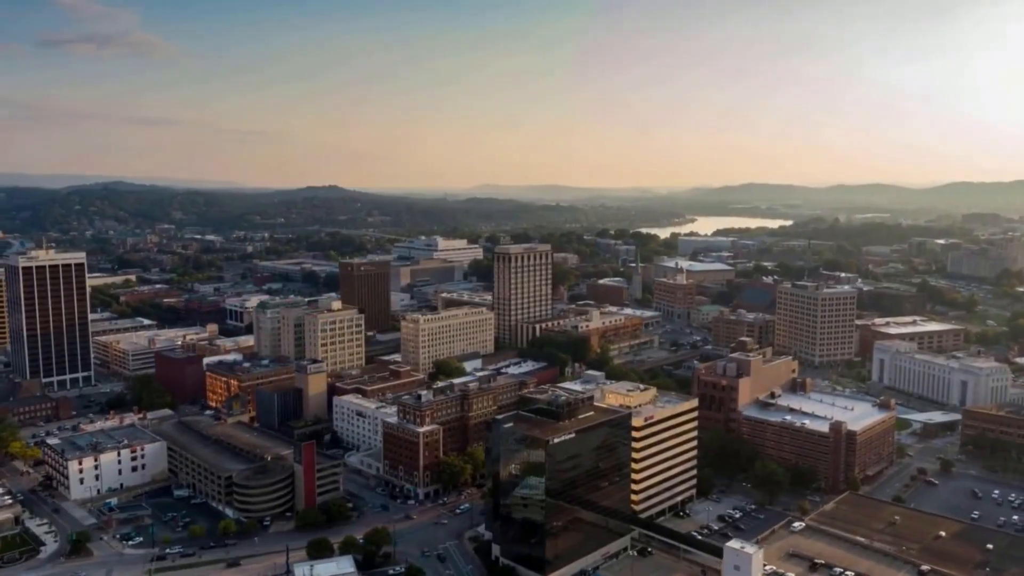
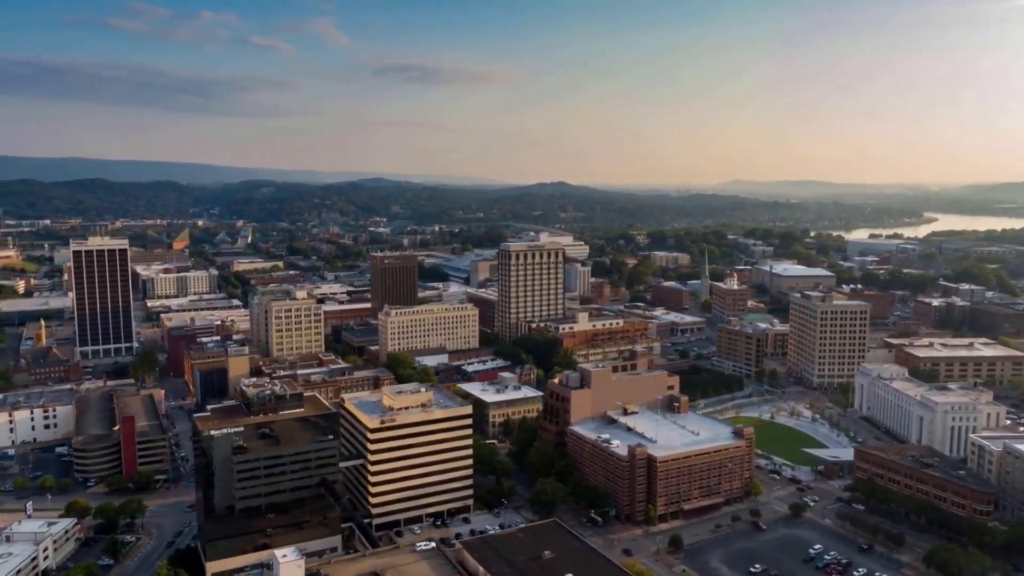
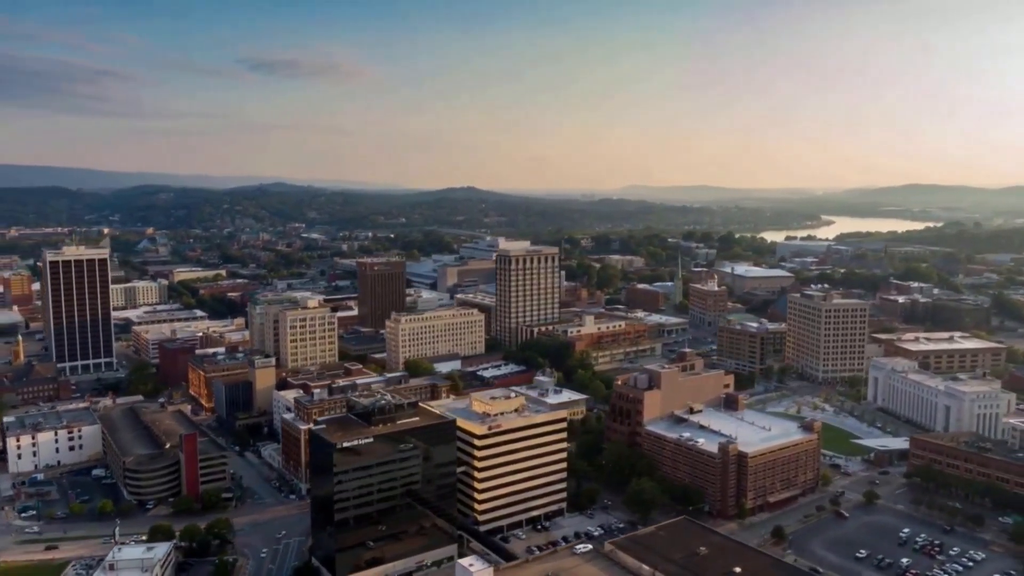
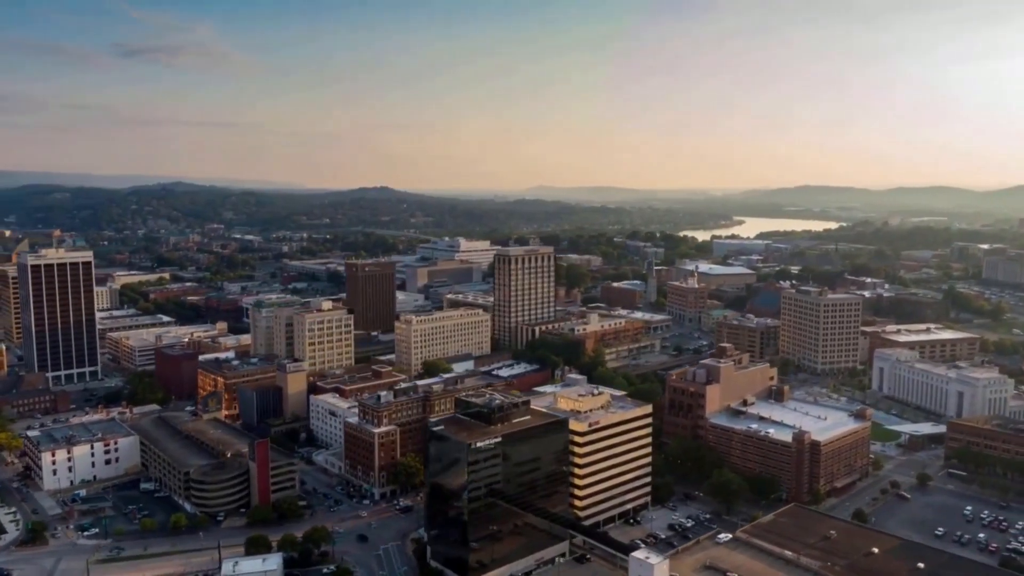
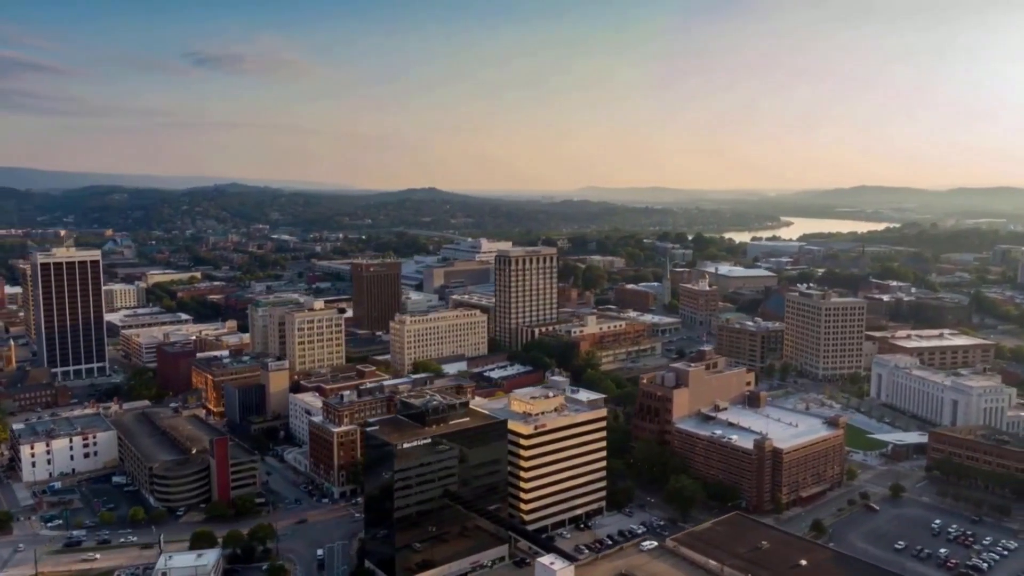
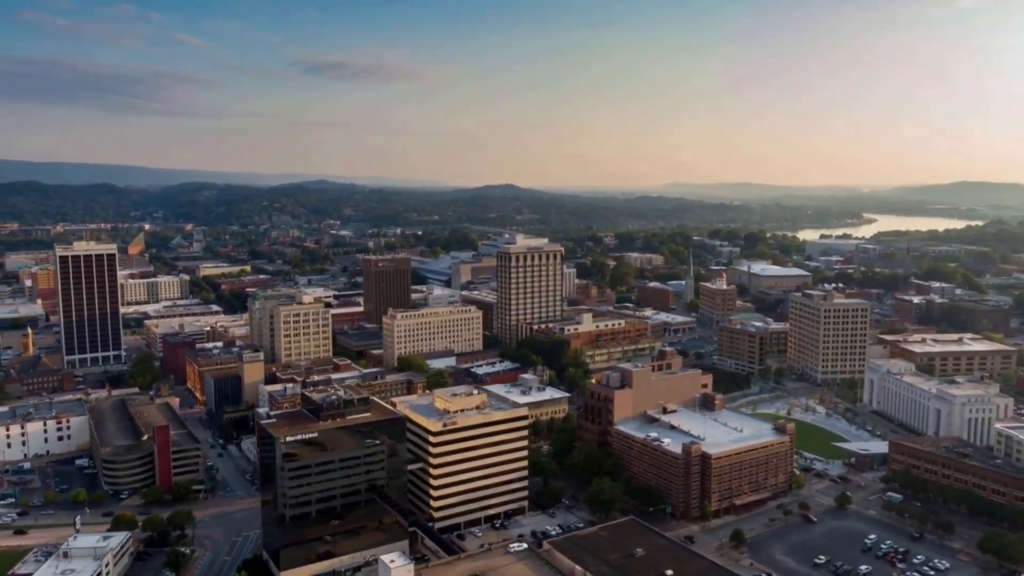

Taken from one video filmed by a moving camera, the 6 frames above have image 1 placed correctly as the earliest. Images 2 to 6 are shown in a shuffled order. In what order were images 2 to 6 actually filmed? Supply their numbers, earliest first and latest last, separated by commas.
4, 5, 3, 6, 2
